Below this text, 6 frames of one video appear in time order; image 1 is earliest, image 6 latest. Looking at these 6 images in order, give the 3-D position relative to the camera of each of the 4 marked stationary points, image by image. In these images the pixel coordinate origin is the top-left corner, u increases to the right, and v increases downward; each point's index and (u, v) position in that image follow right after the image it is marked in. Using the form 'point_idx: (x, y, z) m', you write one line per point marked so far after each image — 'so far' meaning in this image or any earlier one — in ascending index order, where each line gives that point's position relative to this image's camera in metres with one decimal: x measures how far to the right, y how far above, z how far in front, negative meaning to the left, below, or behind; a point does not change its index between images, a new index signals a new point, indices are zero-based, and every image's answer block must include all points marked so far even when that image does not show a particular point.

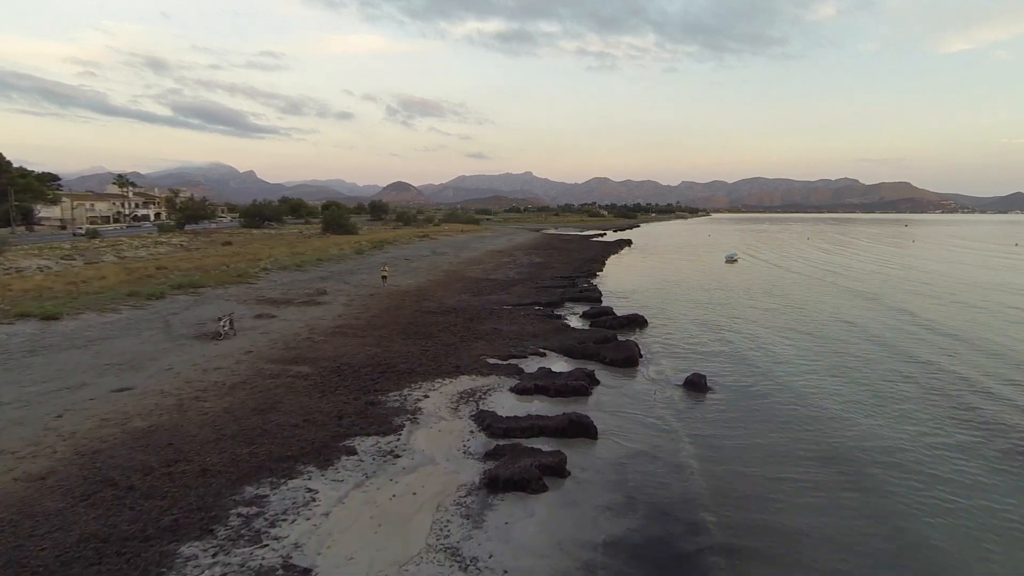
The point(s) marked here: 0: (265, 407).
0: (-5.7, -2.7, +12.2) m
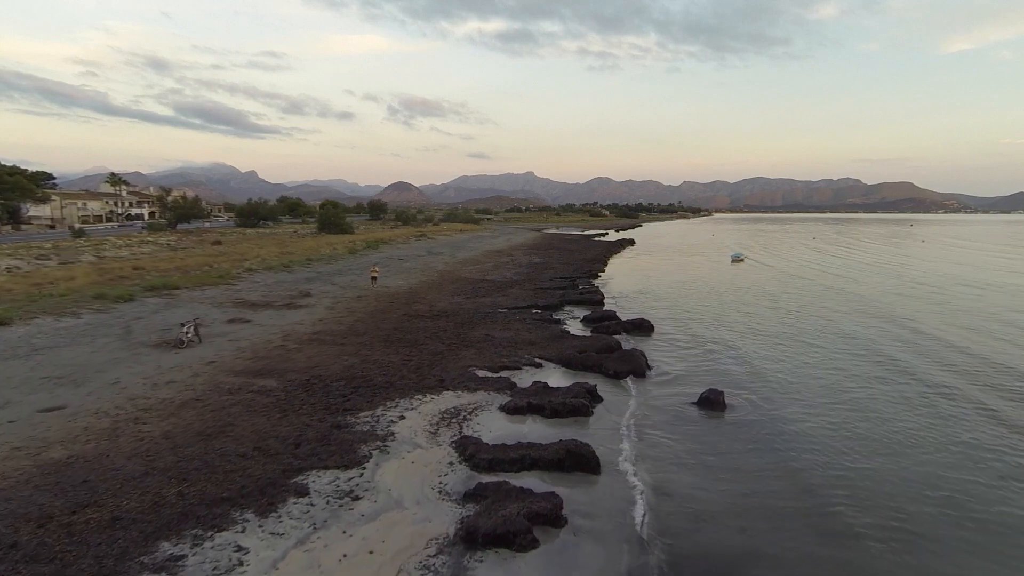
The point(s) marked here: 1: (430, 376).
0: (-6.0, -2.8, +10.5) m
1: (-2.2, -2.4, +14.2) m
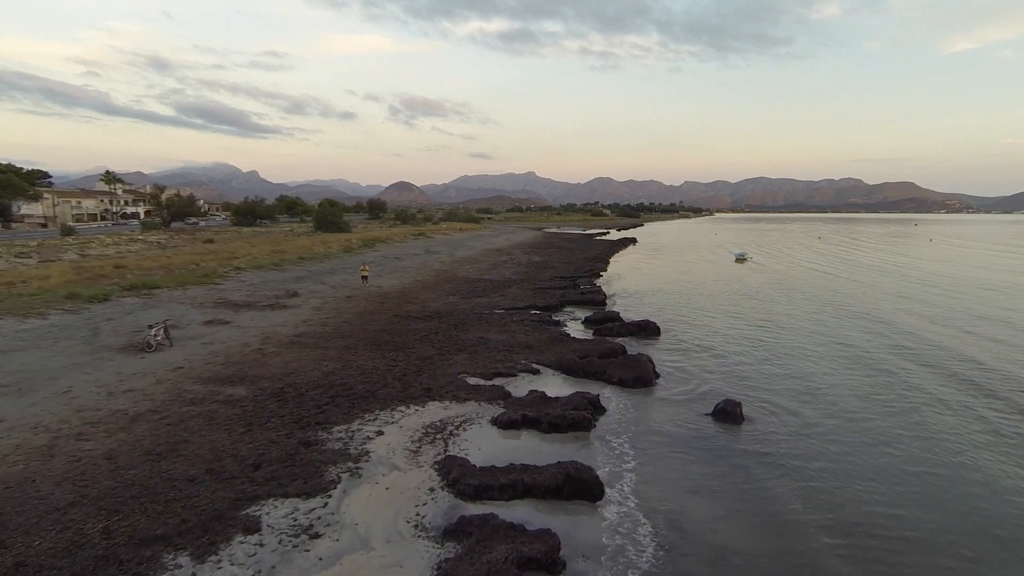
0: (-6.1, -2.8, +9.2) m
1: (-2.3, -2.3, +12.9) m
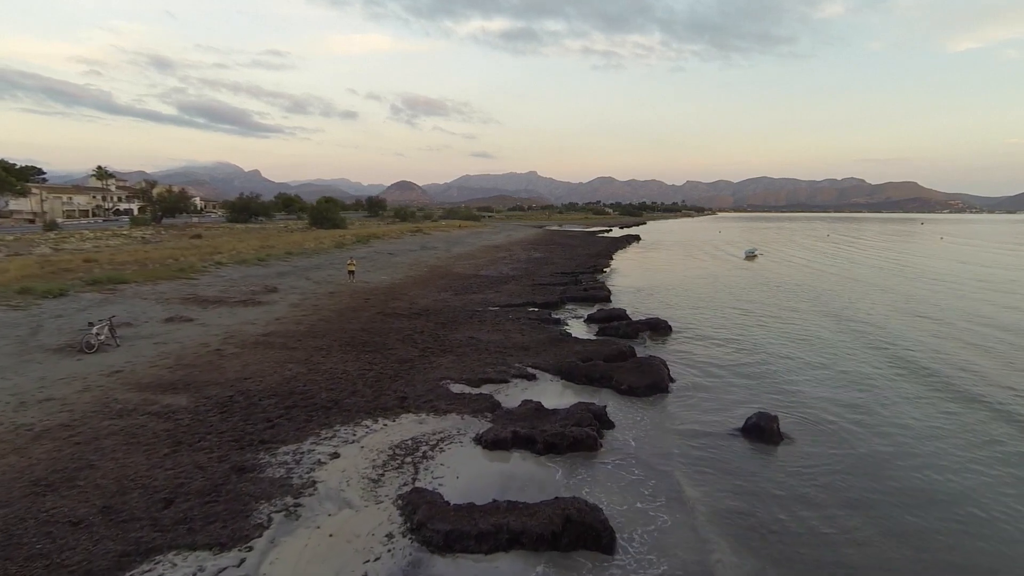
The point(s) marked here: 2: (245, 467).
0: (-6.3, -2.6, +7.3) m
1: (-2.5, -2.2, +11.0) m
2: (-3.9, -2.6, +7.7) m
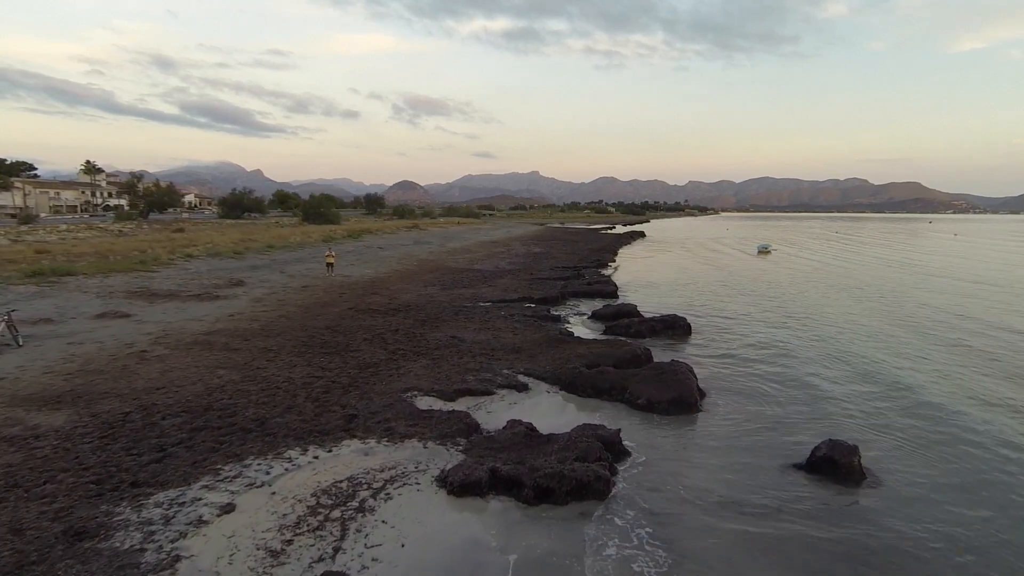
0: (-6.6, -2.4, +4.8) m
1: (-2.8, -1.9, +8.4) m
2: (-4.2, -2.4, +5.2) m
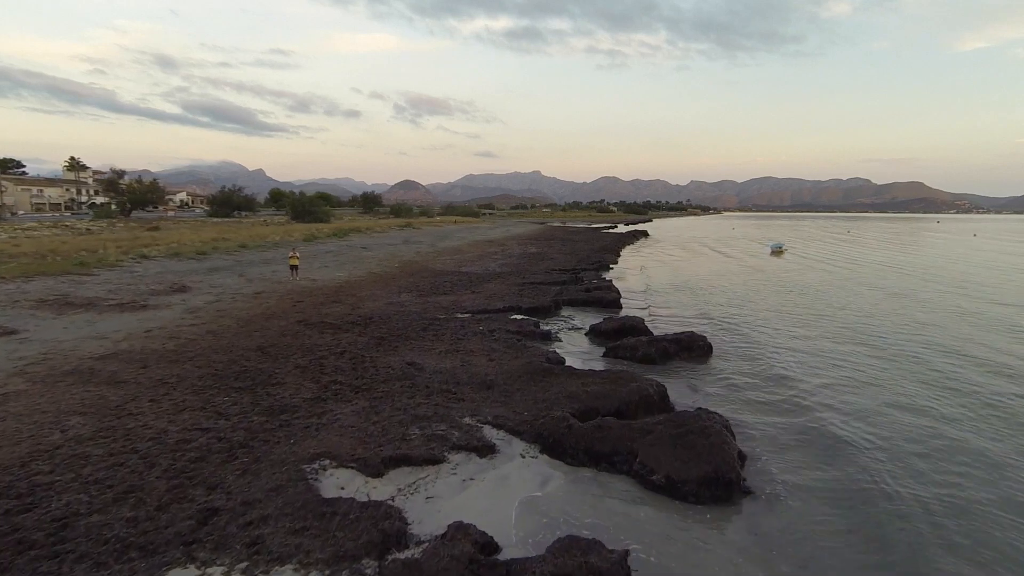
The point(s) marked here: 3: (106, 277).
0: (-7.1, -2.6, +2.0) m
1: (-3.3, -2.1, +5.6) m
2: (-4.7, -2.6, +2.3) m
3: (-14.9, +0.4, +19.5) m
